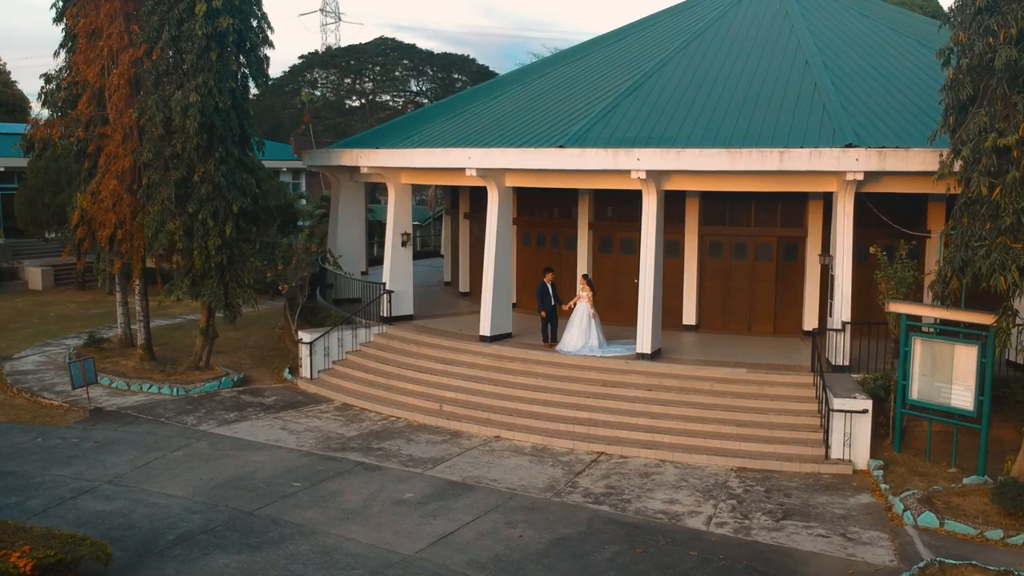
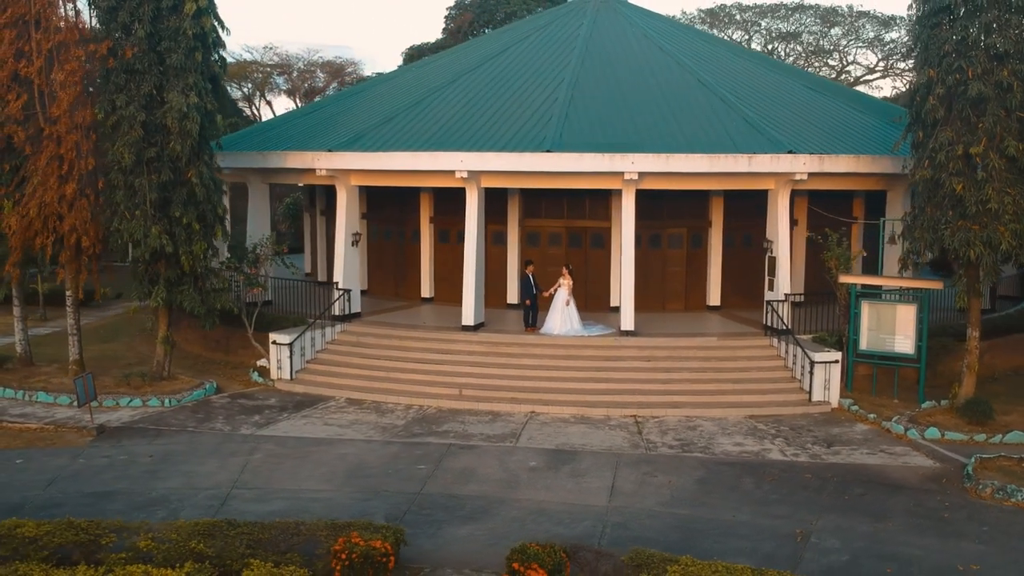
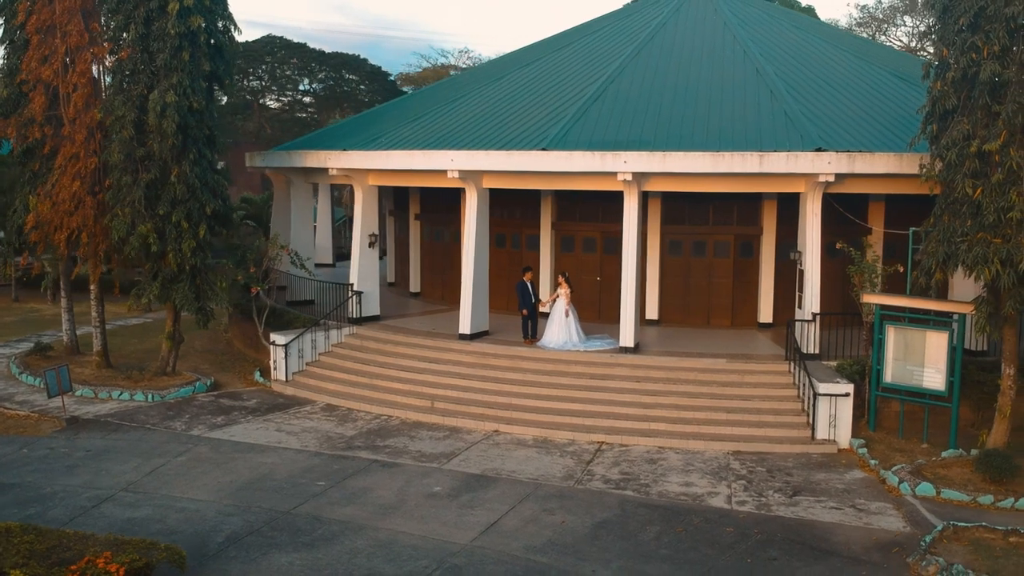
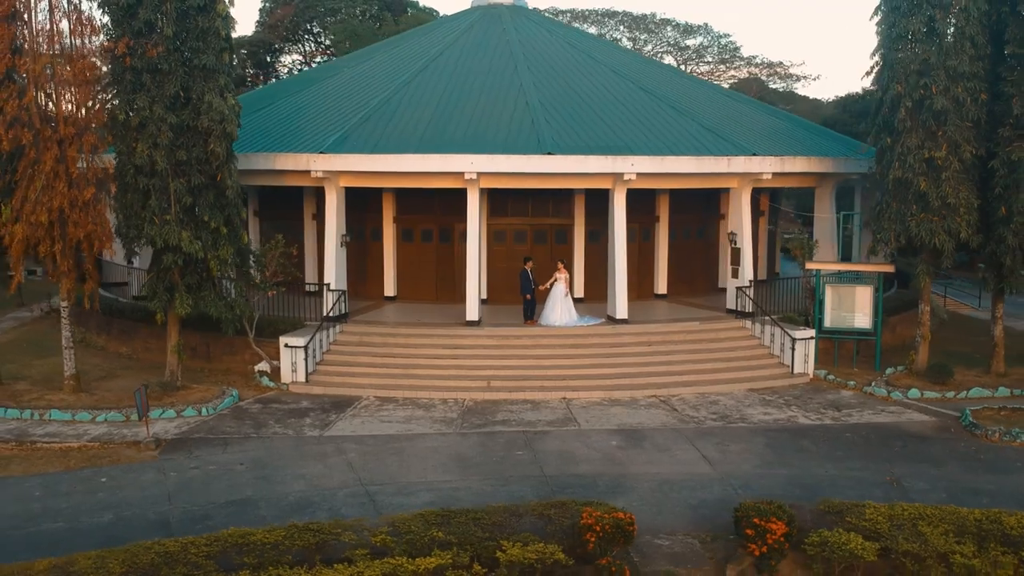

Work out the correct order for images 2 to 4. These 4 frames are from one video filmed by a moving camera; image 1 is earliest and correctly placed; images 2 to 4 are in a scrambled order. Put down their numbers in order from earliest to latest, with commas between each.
3, 2, 4
